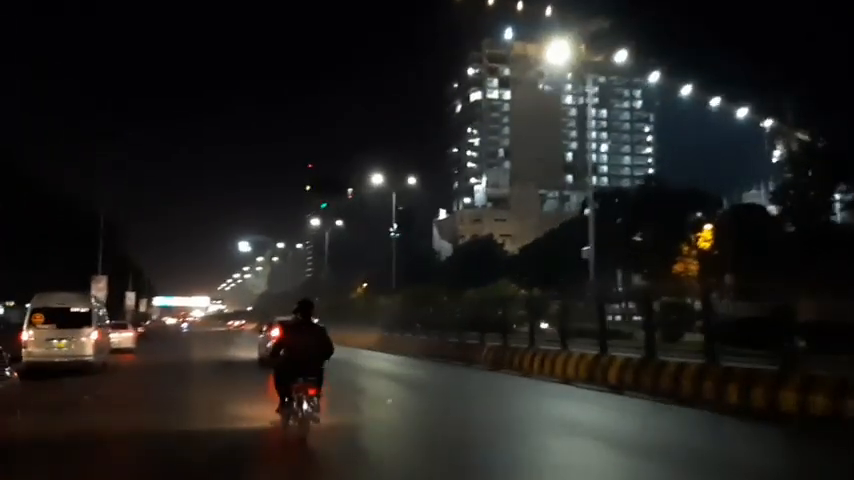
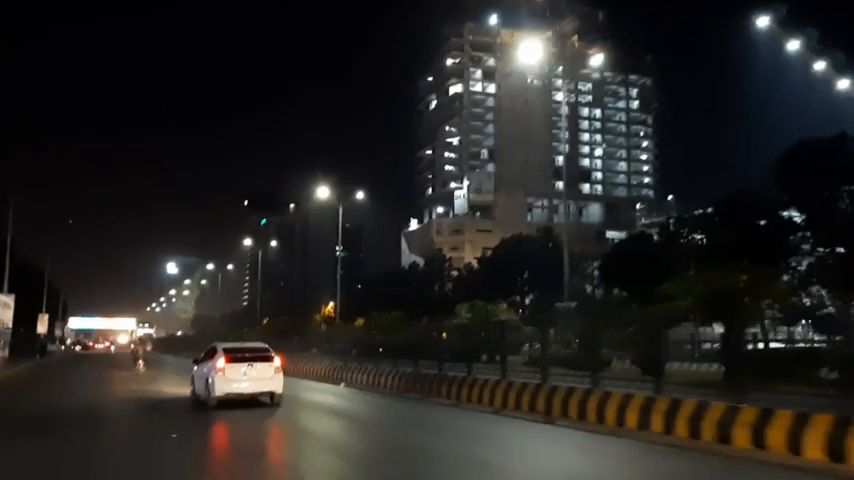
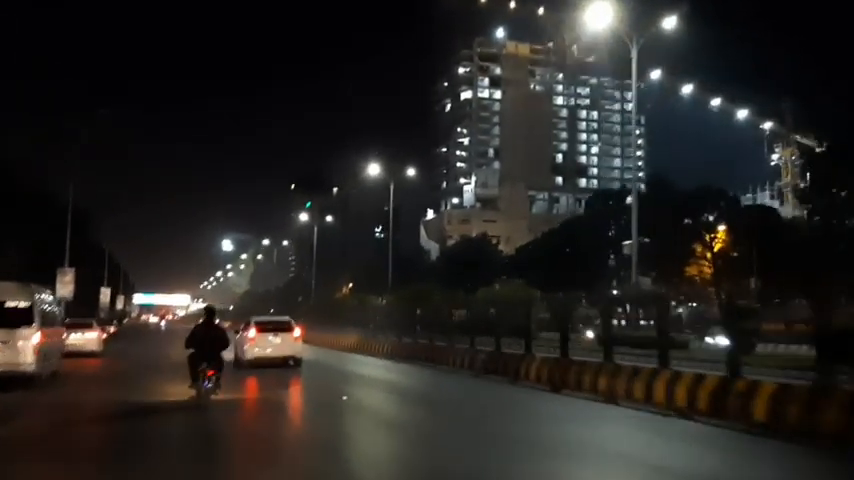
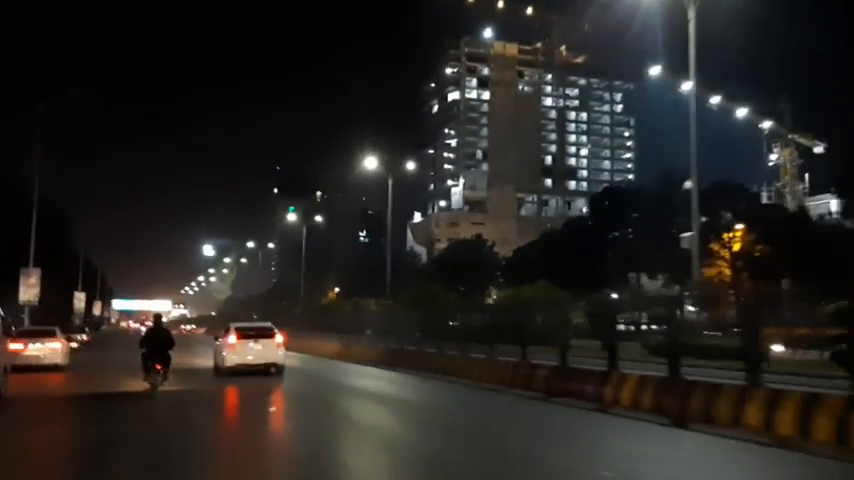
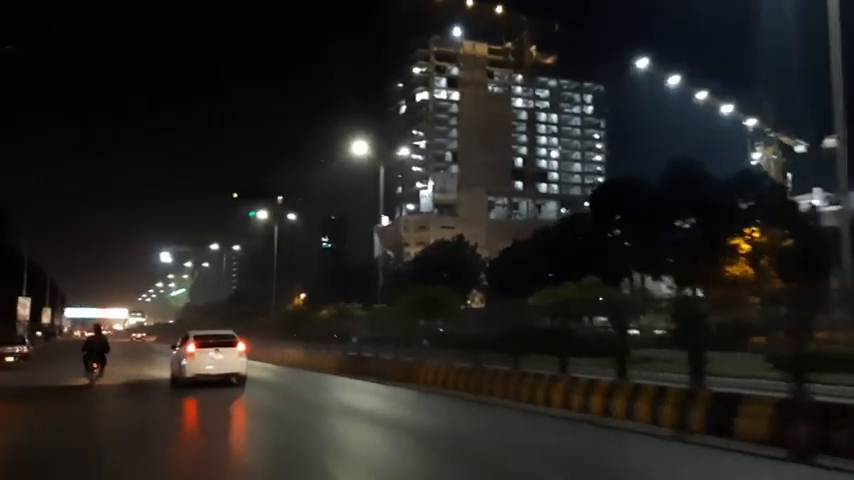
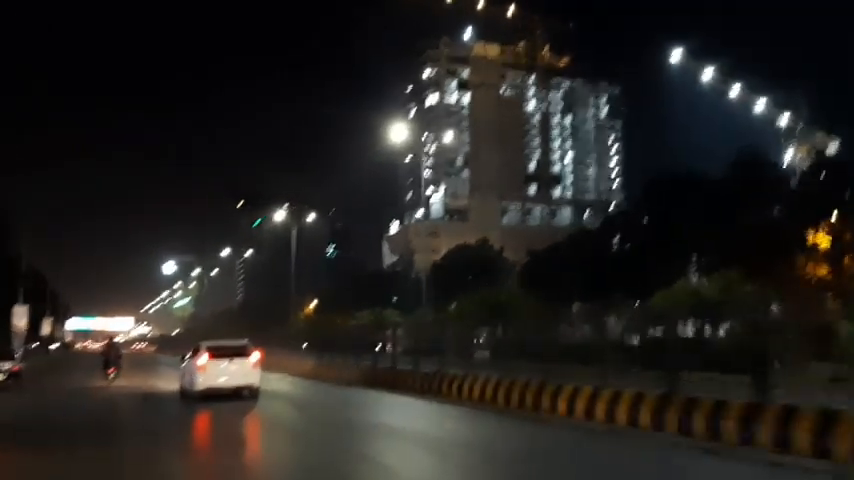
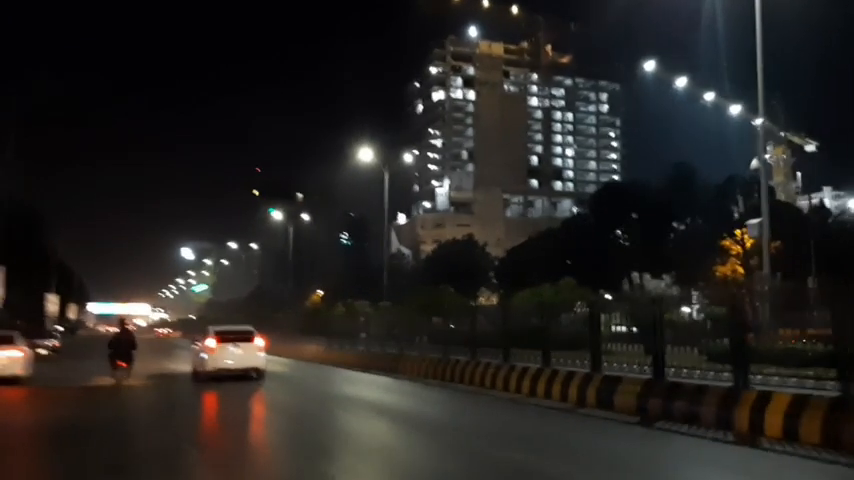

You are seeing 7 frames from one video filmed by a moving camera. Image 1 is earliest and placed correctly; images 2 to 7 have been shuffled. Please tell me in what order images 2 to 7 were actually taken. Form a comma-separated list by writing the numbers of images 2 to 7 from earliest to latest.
3, 4, 7, 5, 6, 2
